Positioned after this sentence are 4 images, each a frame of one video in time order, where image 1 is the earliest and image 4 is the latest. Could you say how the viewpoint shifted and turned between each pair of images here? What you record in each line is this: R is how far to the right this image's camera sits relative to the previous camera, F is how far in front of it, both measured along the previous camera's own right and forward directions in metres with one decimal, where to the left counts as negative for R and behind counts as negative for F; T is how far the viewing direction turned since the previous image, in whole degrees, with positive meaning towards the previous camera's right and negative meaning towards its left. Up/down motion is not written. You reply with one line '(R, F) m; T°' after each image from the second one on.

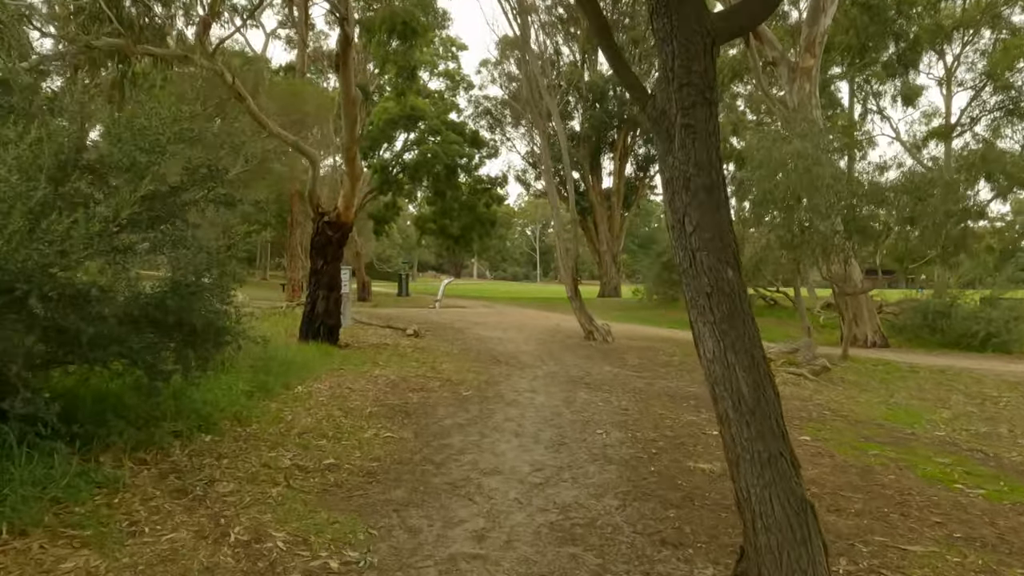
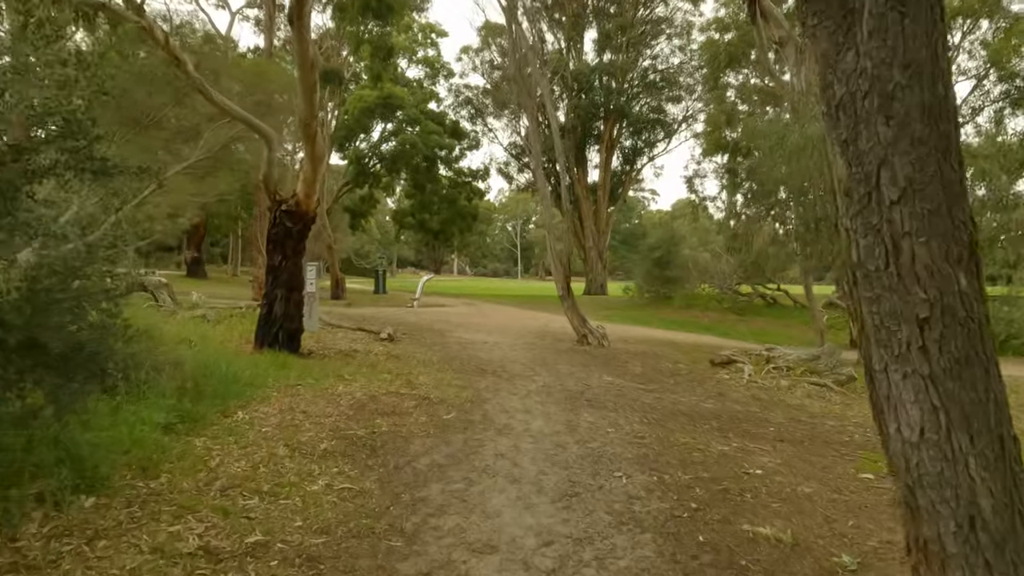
(-0.1, +1.5) m; +2°
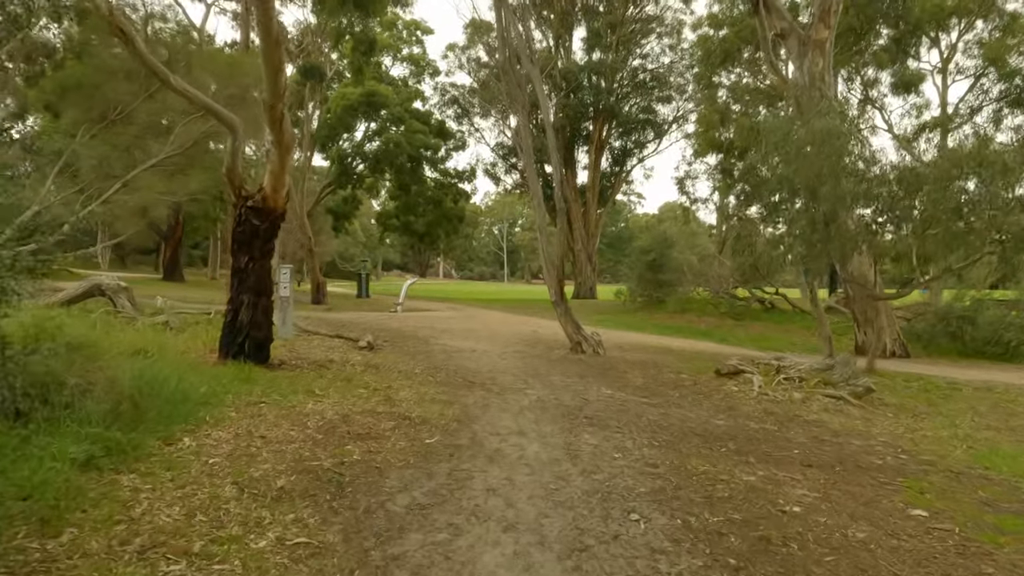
(-0.1, +0.9) m; +1°
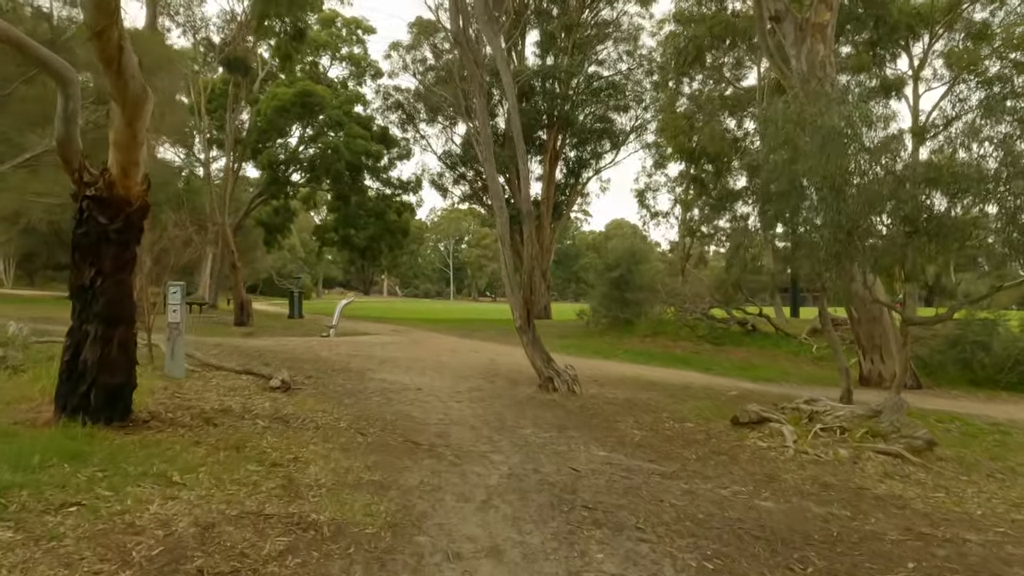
(-0.1, +2.6) m; +4°
